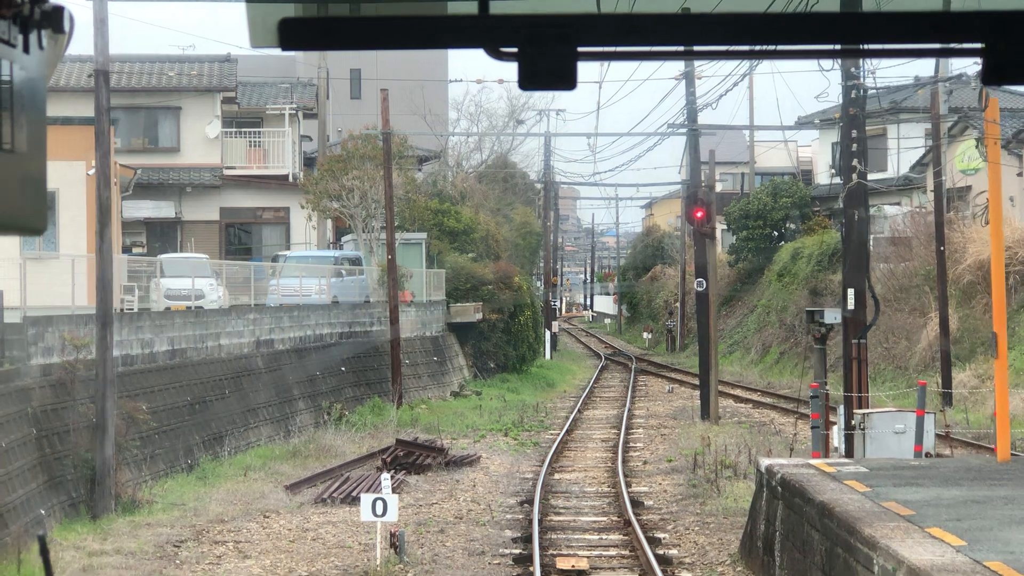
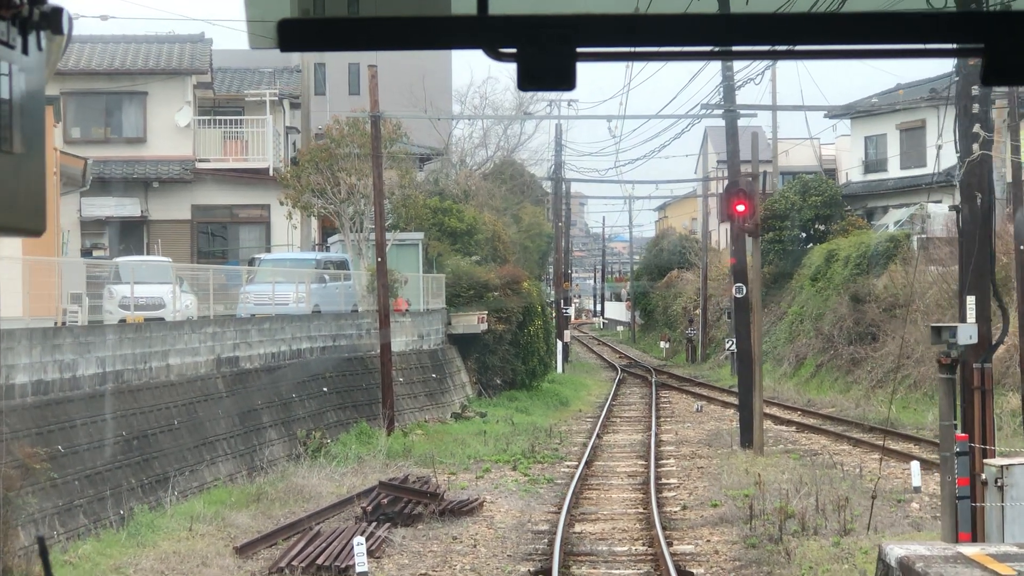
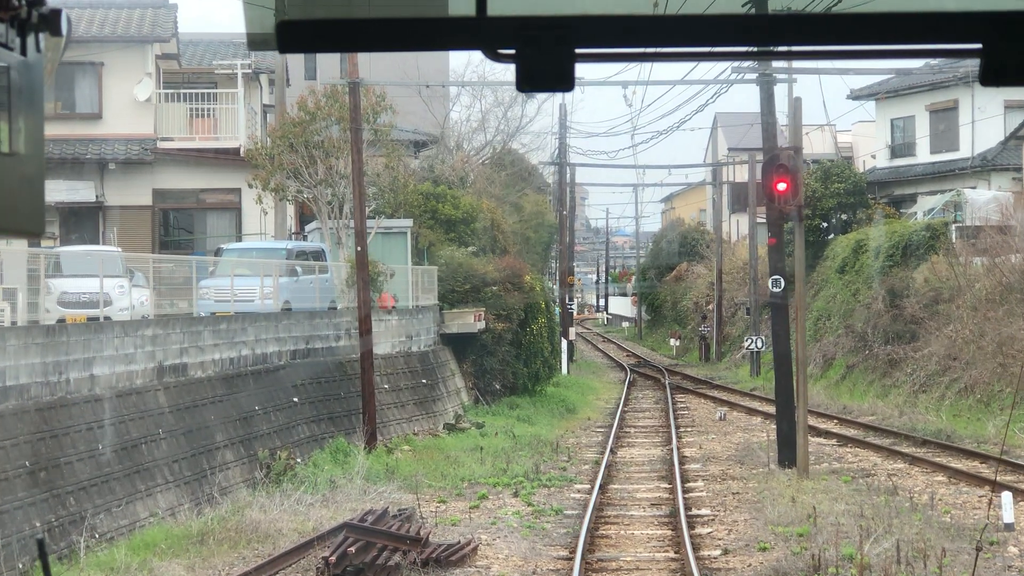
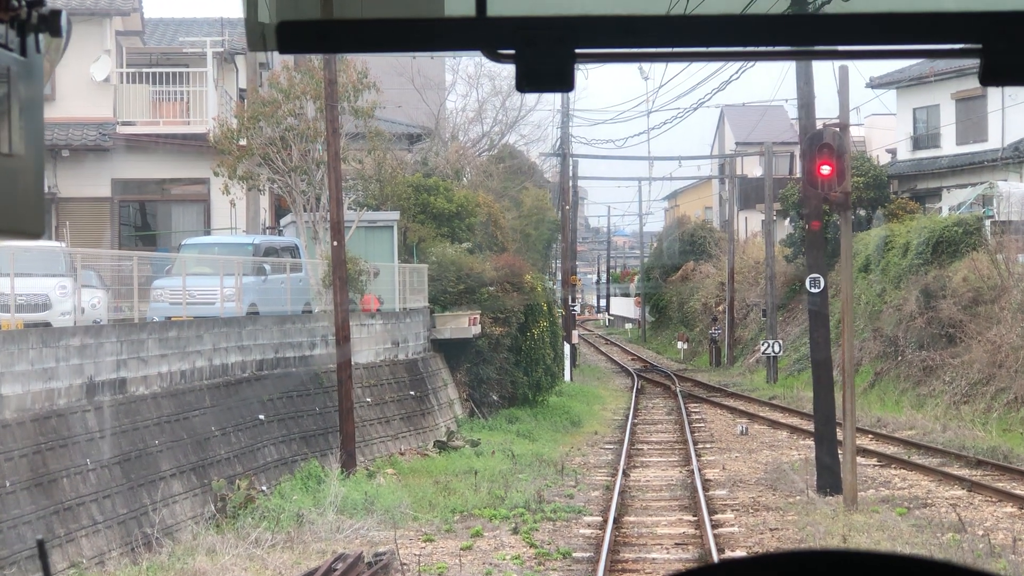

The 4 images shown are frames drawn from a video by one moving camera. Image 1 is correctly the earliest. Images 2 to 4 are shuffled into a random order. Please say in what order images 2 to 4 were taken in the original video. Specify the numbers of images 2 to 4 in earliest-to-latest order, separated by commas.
2, 3, 4
